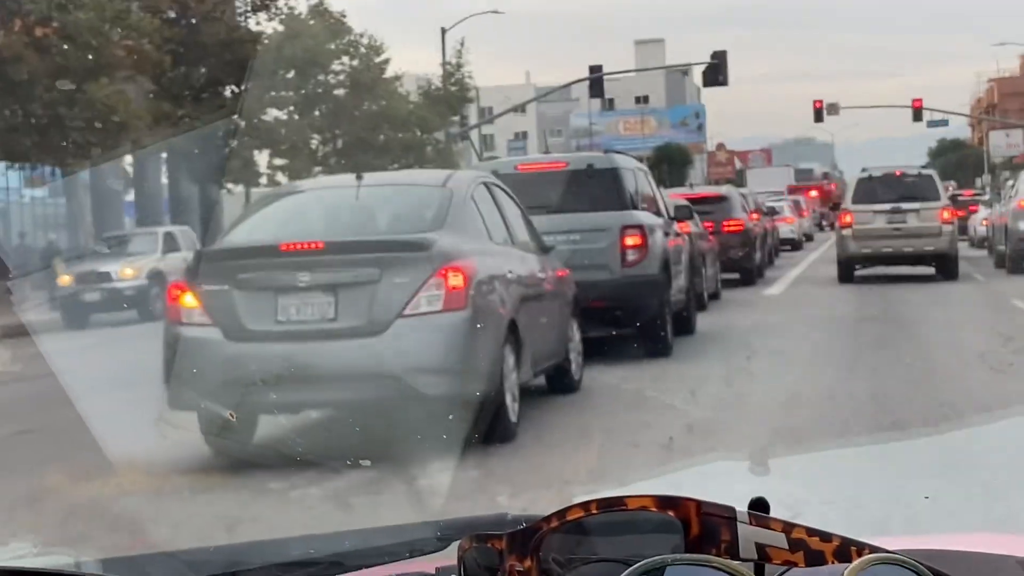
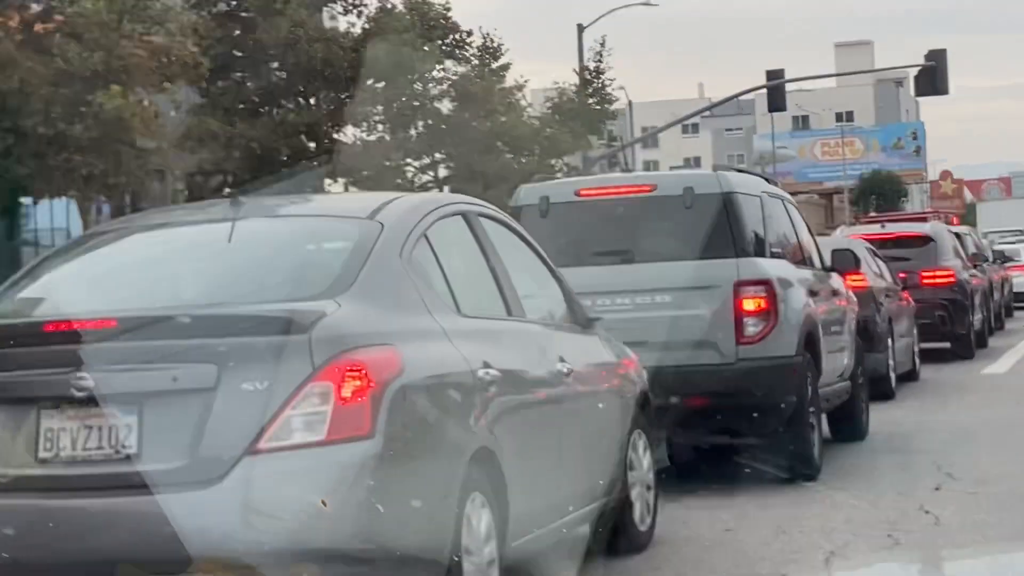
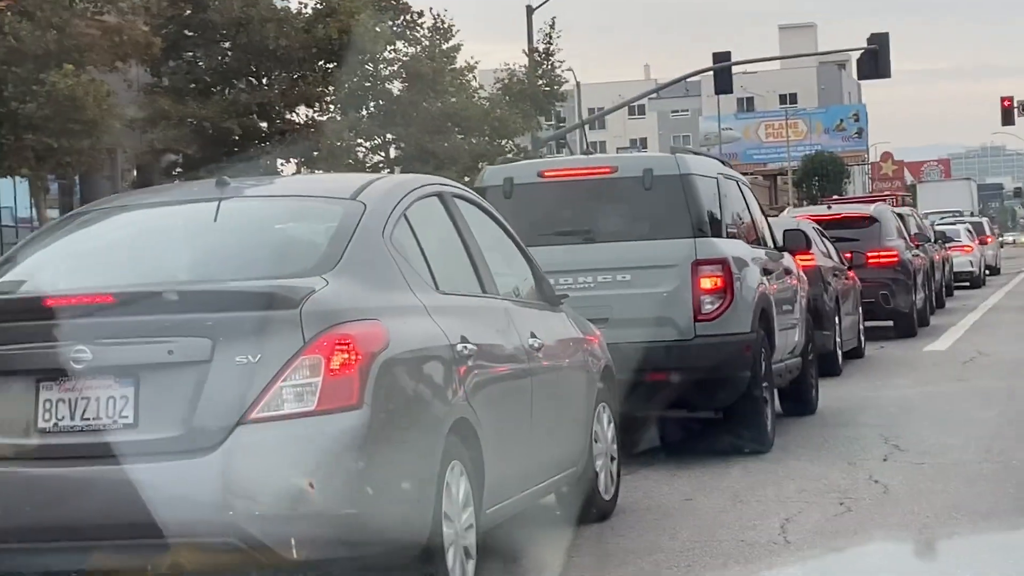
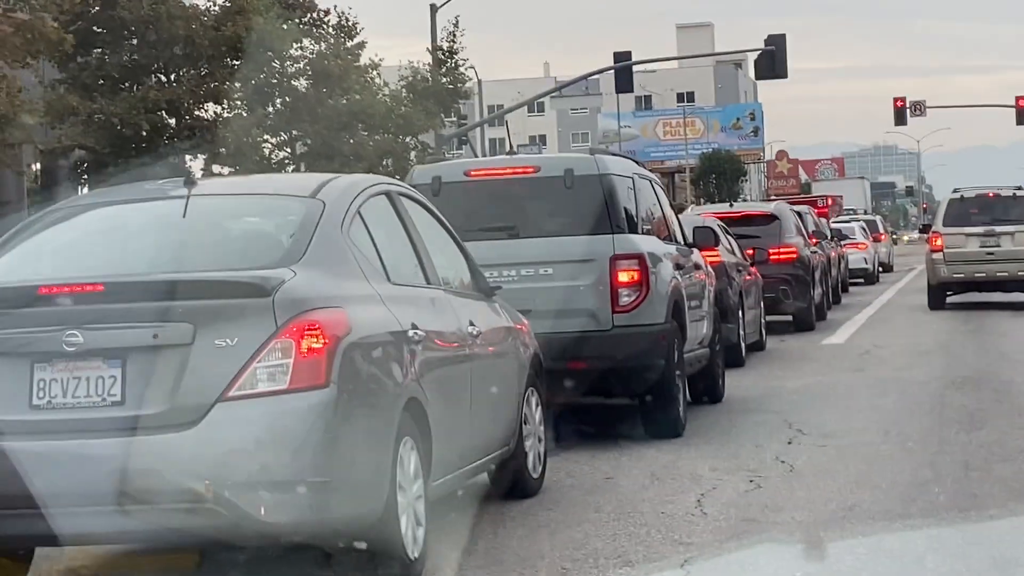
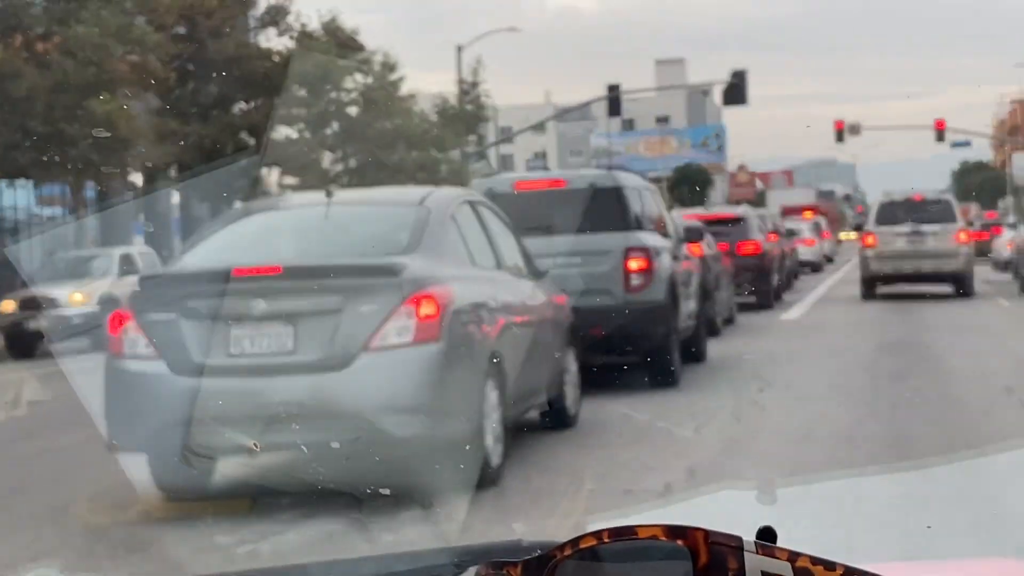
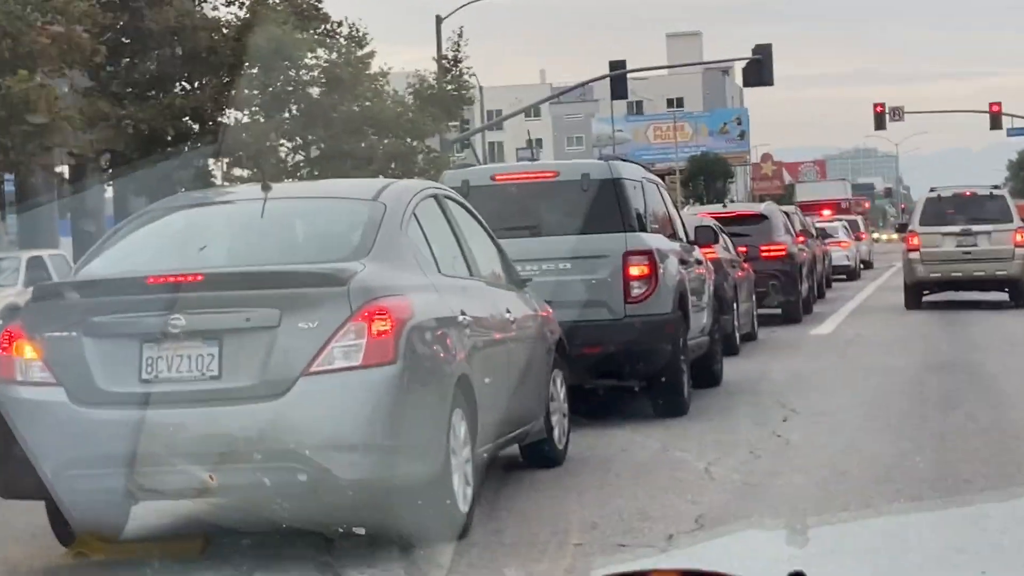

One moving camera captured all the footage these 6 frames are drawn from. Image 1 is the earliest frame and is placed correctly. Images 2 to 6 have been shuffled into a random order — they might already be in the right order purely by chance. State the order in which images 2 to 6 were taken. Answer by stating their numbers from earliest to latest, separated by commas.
5, 6, 4, 3, 2
